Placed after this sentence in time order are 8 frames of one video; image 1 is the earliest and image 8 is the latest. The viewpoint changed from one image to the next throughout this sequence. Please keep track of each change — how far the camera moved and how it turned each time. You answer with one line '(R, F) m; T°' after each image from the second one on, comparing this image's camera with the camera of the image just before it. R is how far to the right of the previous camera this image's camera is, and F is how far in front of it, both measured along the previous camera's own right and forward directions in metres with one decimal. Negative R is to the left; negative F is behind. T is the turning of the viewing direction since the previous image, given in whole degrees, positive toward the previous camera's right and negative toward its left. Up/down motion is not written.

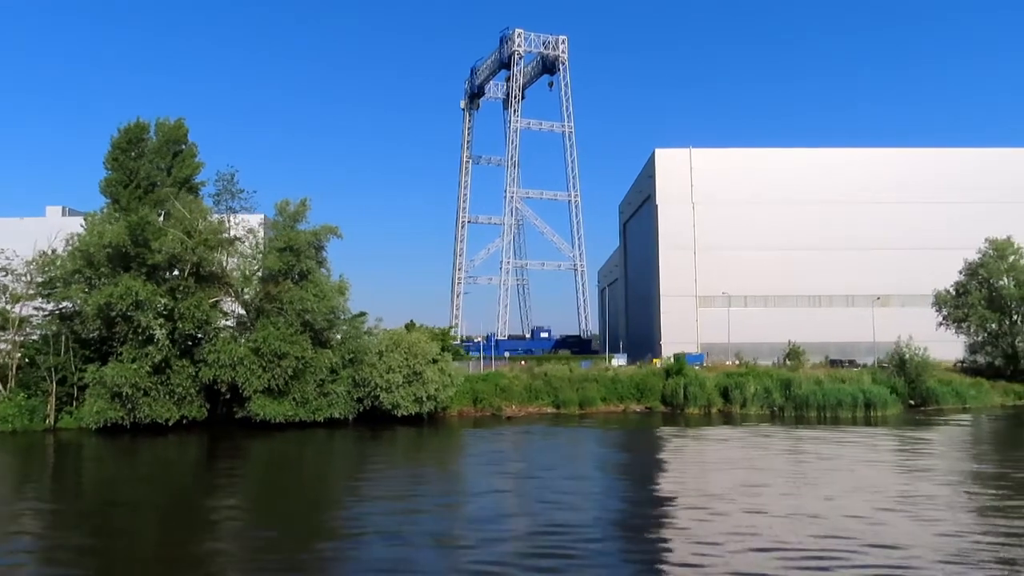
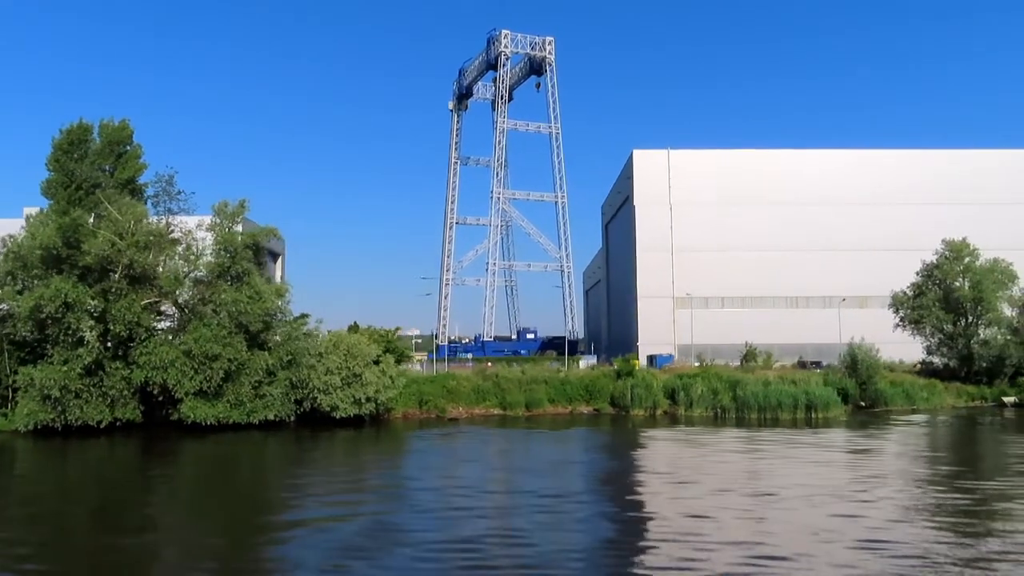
(+2.3, +0.1) m; 0°
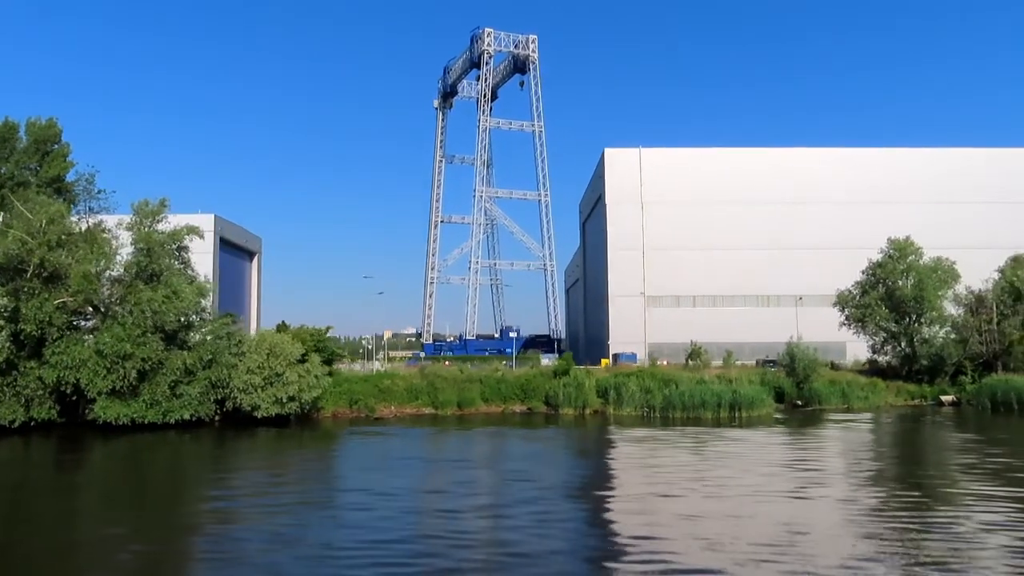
(+3.0, +0.1) m; 0°
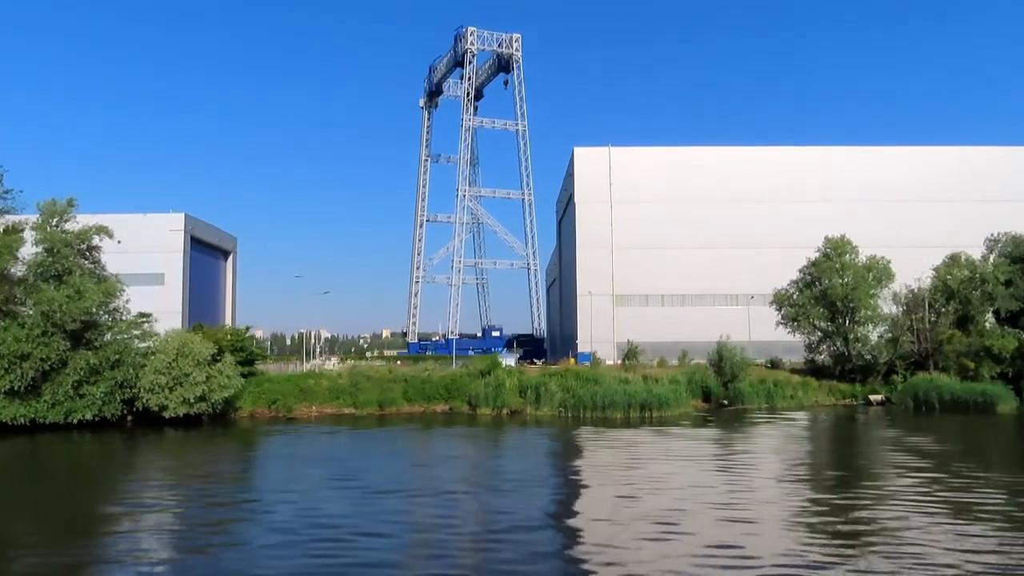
(+3.7, +0.1) m; 0°
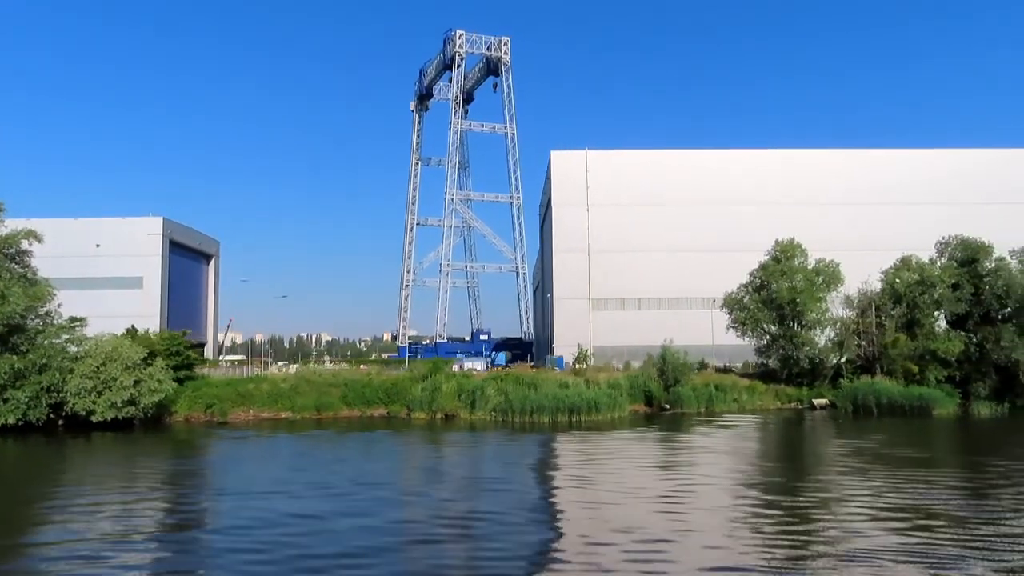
(+3.0, 0.0) m; 0°
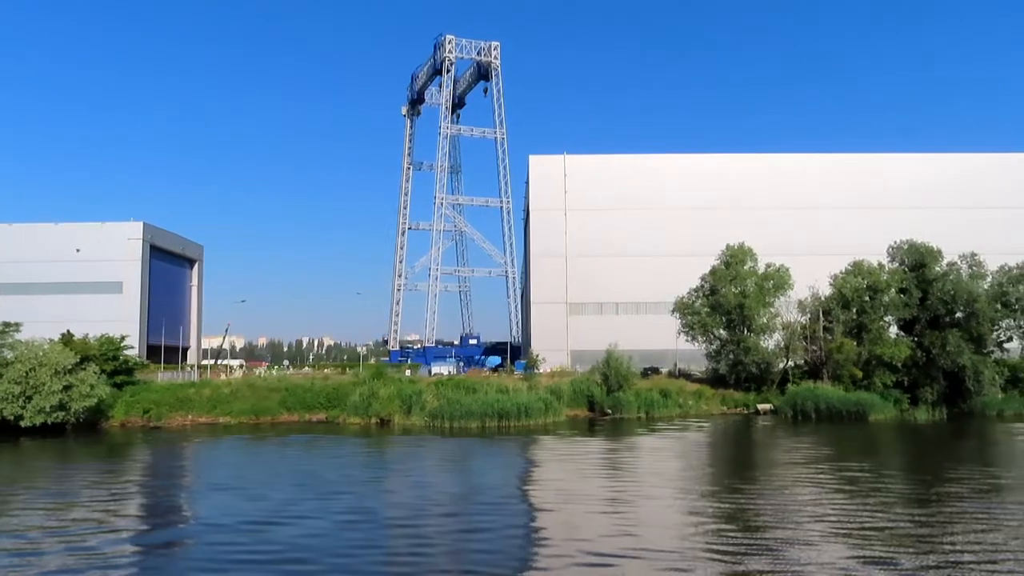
(+3.0, 0.0) m; 0°
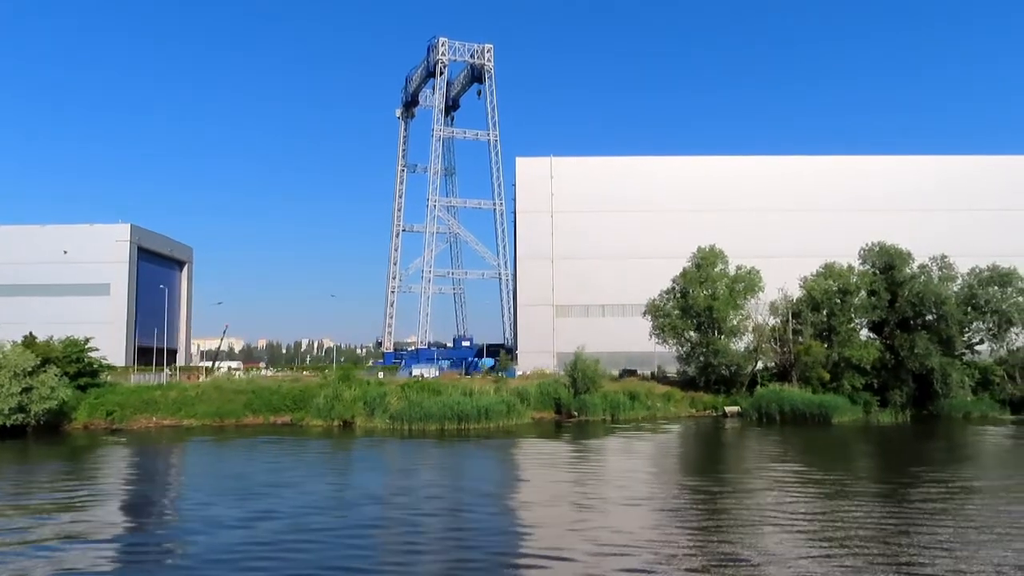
(+1.7, 0.0) m; 0°
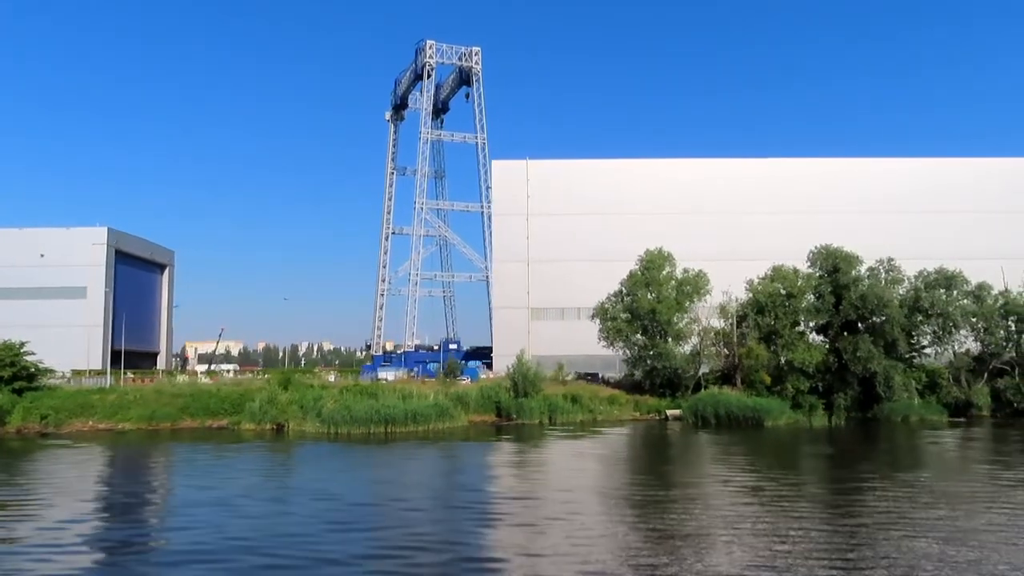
(+3.0, +0.1) m; 0°
